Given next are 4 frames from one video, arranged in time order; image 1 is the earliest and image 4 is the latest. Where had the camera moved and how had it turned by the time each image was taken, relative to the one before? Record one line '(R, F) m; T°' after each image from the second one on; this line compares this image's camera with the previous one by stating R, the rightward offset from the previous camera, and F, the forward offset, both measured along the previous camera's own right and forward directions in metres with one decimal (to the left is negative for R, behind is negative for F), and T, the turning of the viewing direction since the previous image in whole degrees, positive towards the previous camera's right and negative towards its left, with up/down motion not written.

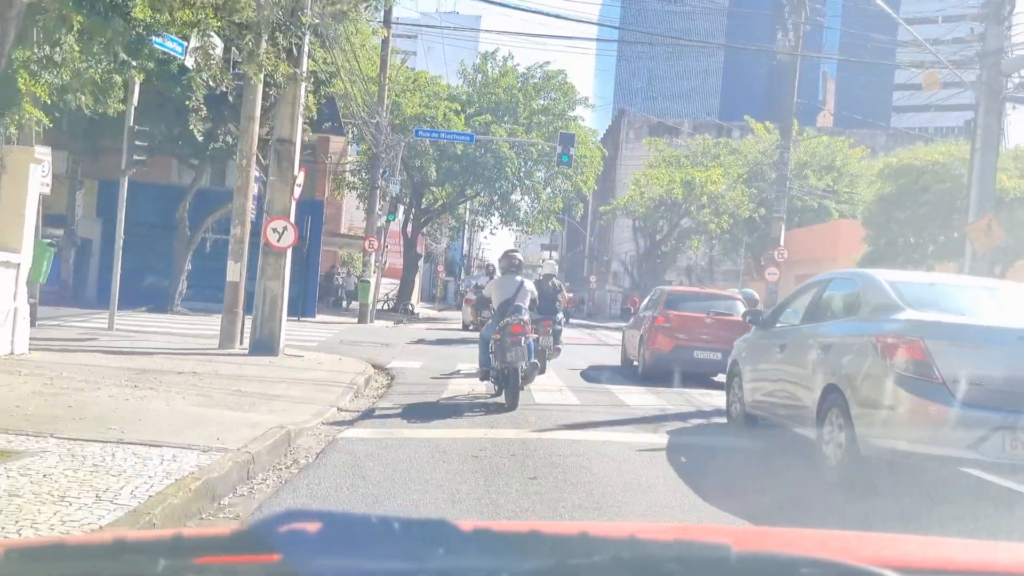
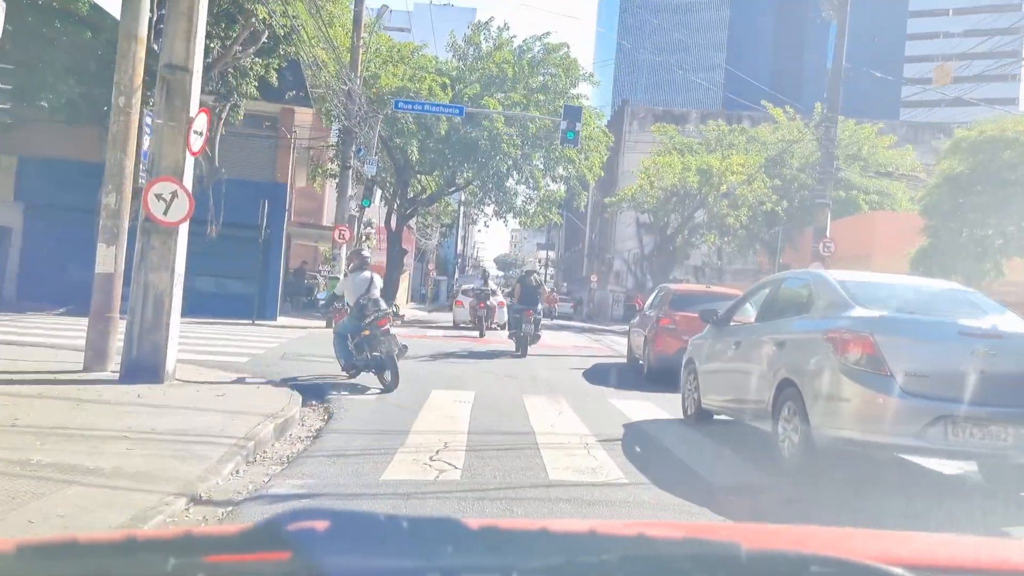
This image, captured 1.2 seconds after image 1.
(0.0, +3.3) m; 0°
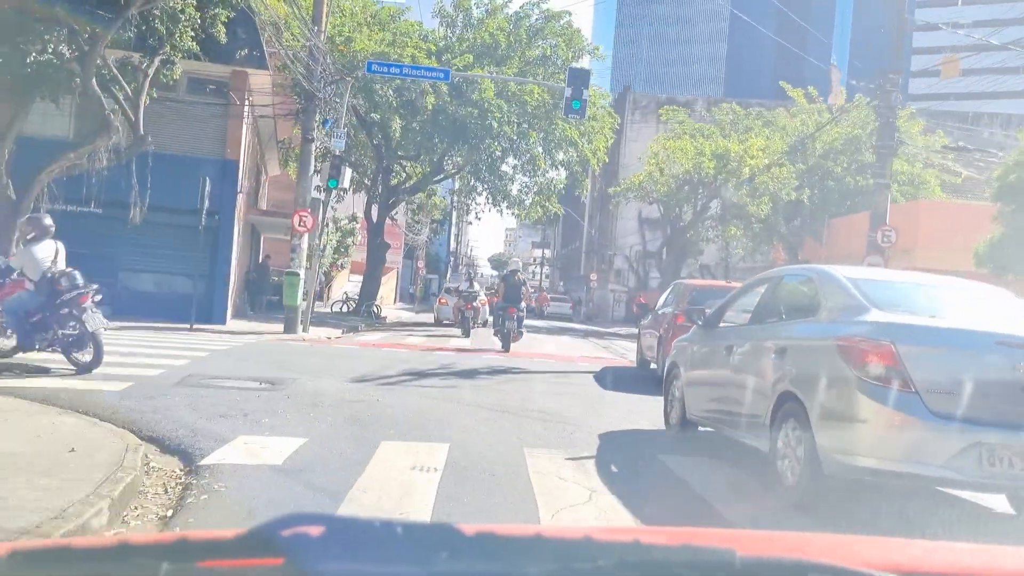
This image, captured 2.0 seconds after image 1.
(0.0, +3.0) m; 0°
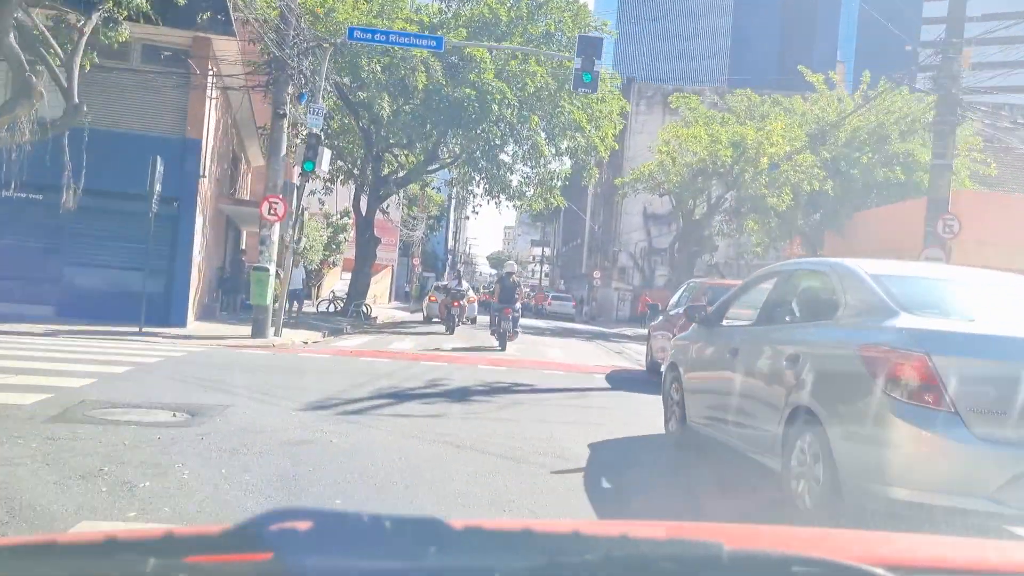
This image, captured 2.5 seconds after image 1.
(0.0, +2.0) m; 0°
